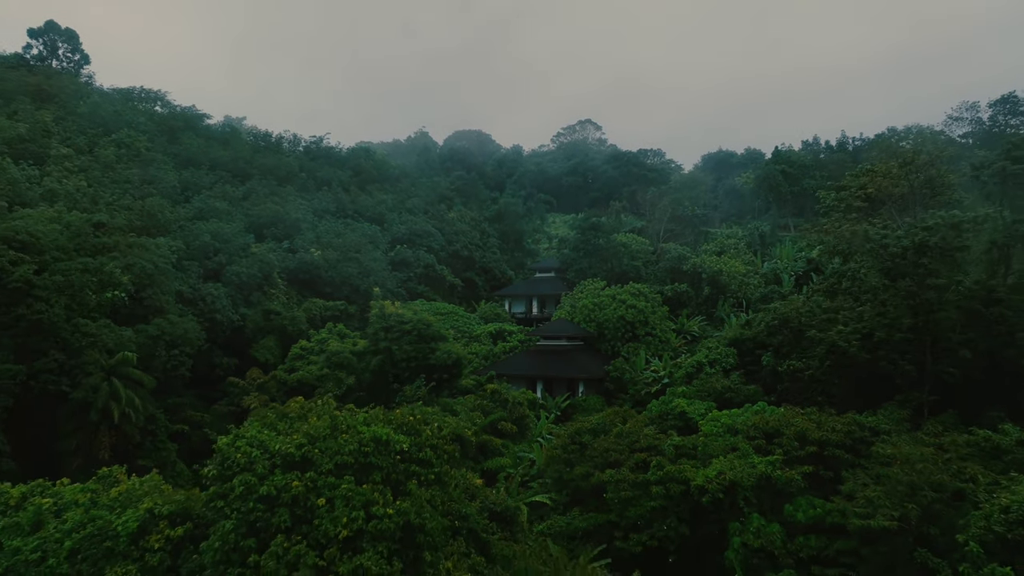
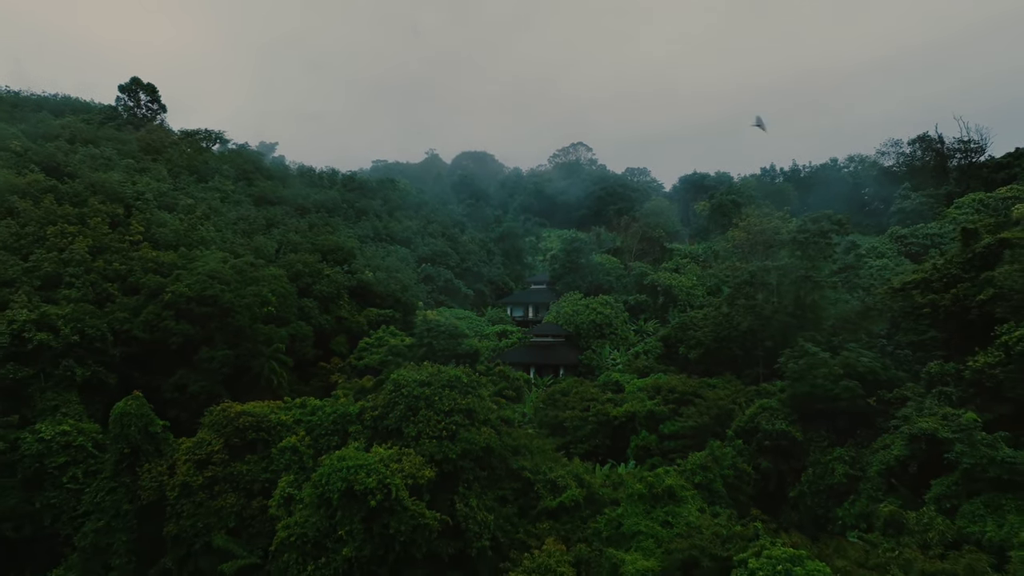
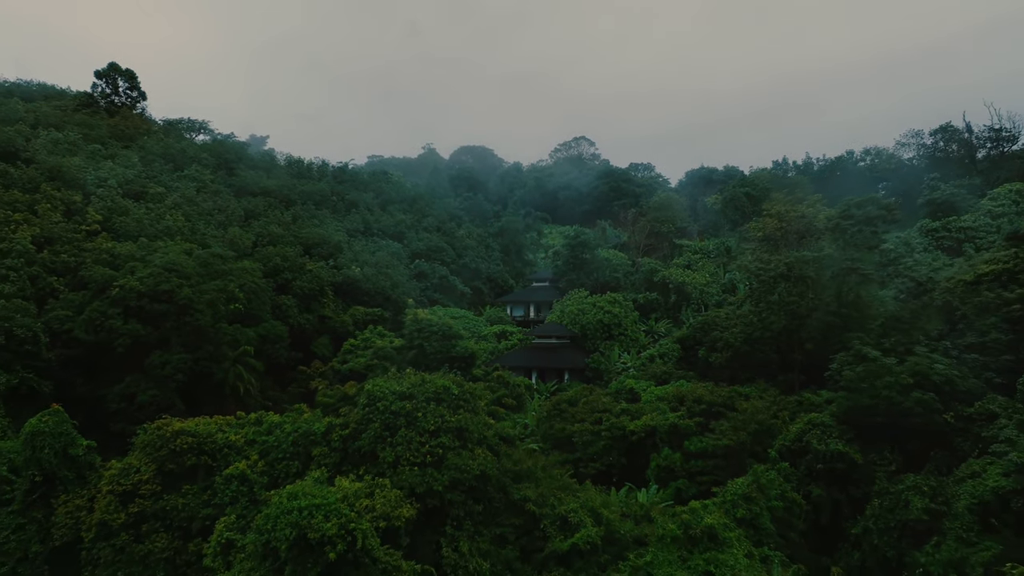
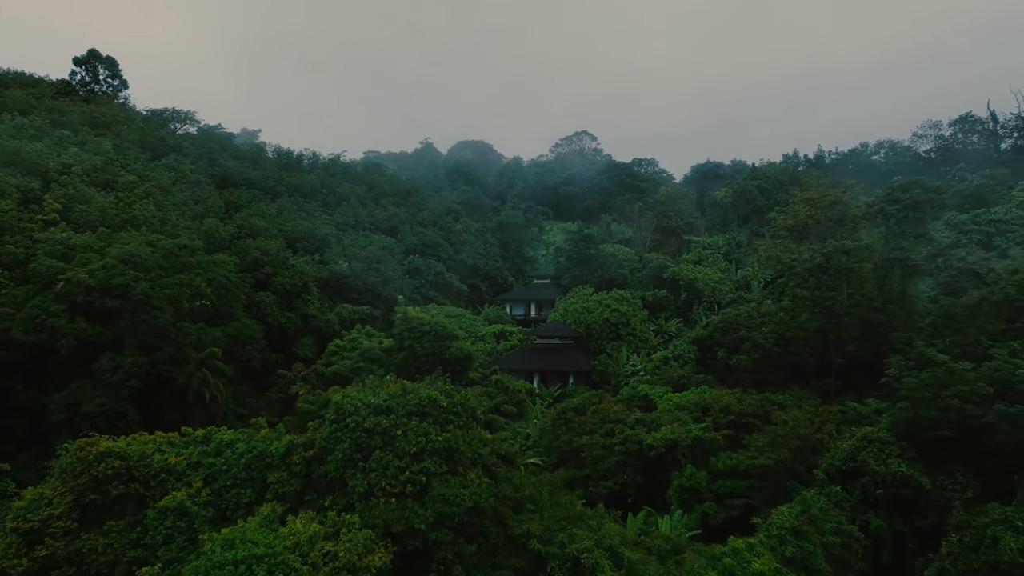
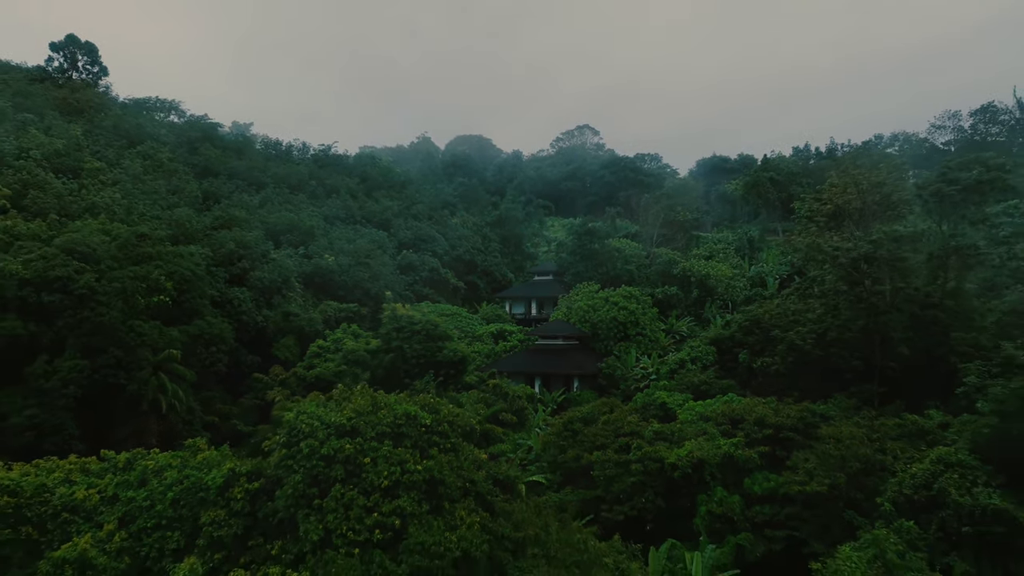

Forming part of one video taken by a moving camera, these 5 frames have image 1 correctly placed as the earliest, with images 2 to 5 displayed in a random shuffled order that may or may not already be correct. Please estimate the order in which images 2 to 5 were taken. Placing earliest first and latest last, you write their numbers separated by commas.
5, 4, 3, 2
